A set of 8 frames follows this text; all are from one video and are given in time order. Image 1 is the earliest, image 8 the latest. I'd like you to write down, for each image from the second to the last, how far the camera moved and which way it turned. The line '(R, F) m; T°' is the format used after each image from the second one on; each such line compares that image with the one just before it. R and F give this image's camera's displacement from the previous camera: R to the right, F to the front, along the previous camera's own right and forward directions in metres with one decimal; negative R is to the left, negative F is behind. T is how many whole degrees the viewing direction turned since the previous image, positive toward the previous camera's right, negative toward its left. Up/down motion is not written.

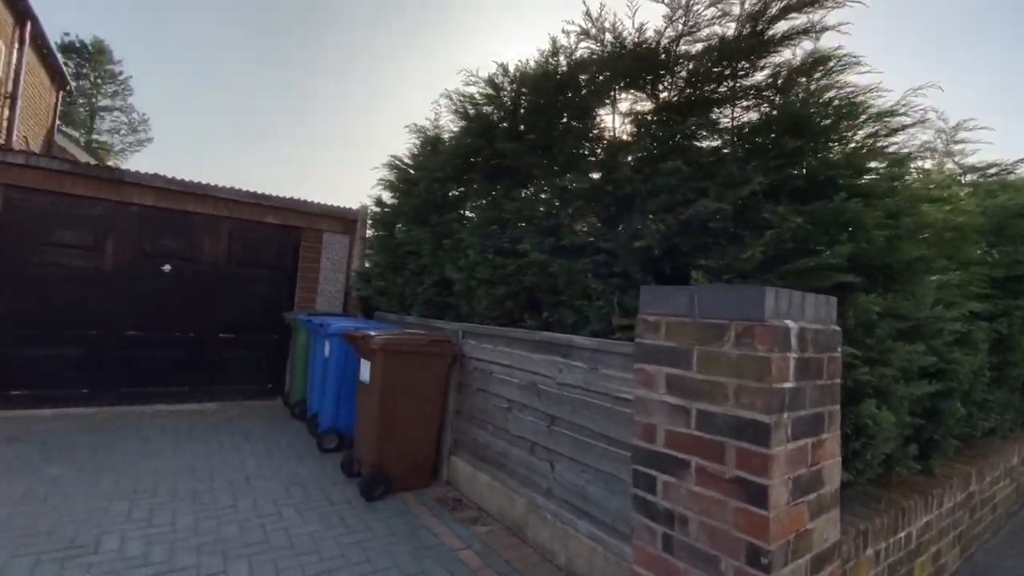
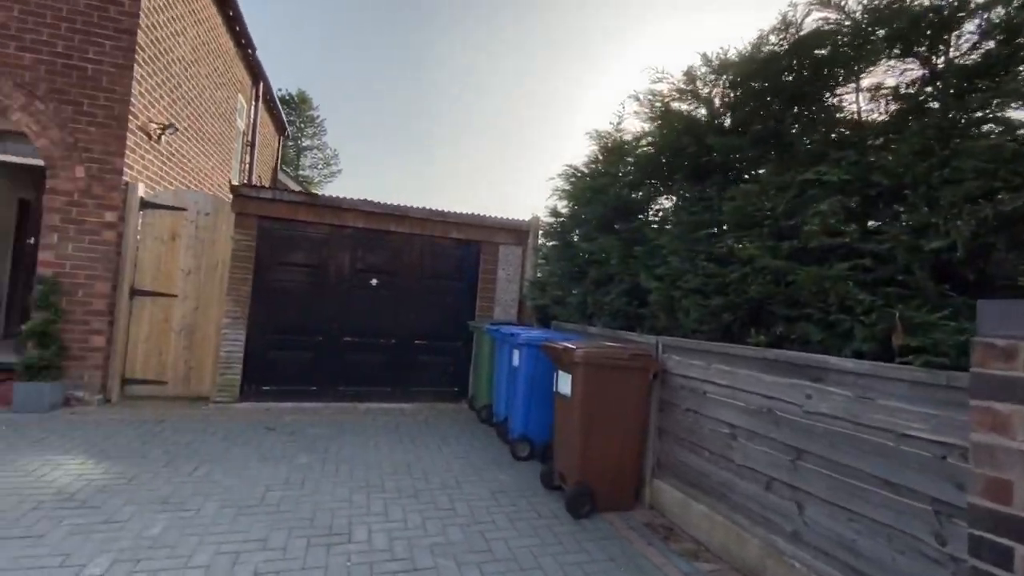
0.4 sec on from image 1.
(-0.5, +0.1) m; -16°
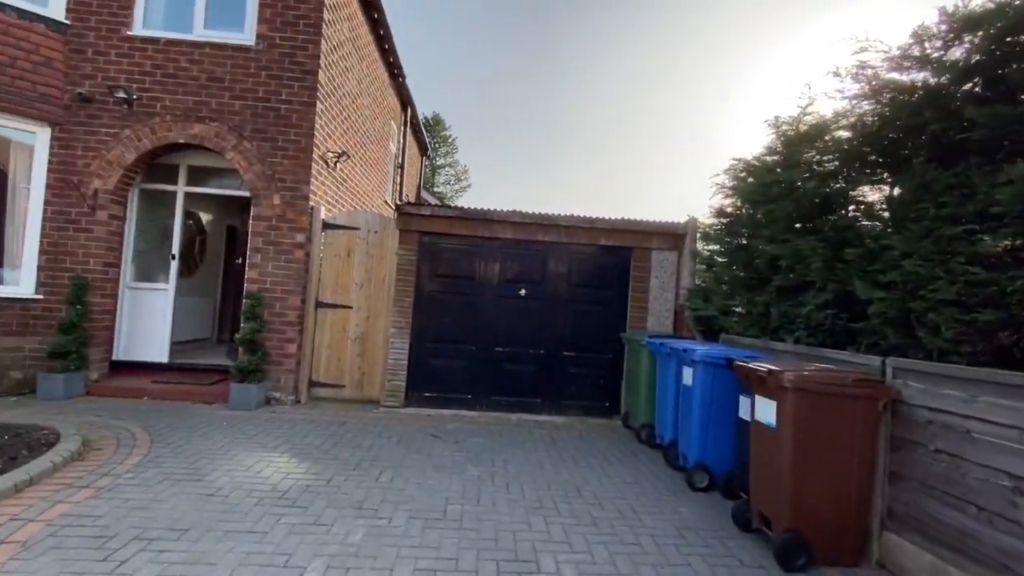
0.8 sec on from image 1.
(-0.5, +0.2) m; -14°
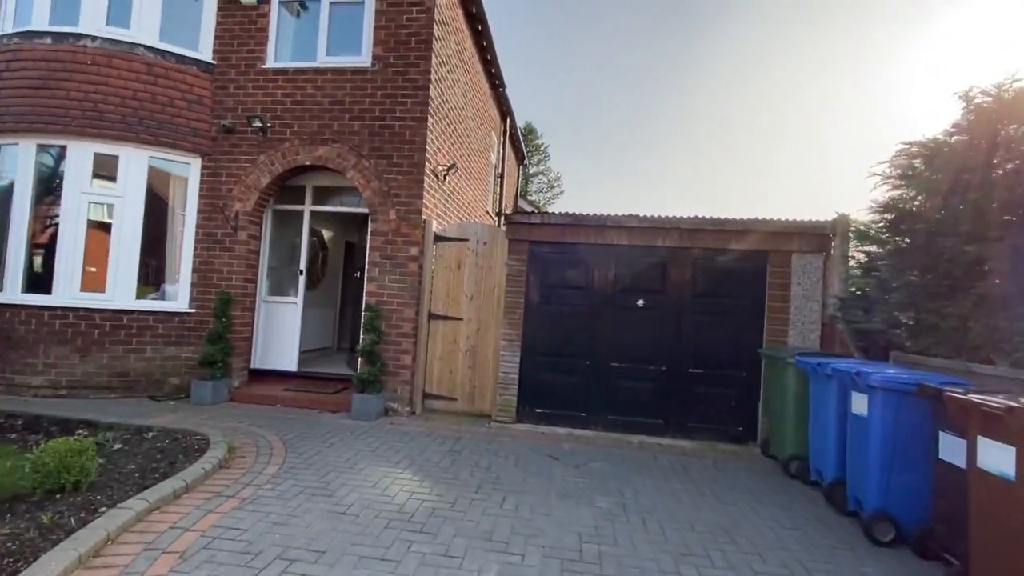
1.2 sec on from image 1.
(-0.3, +0.3) m; -11°
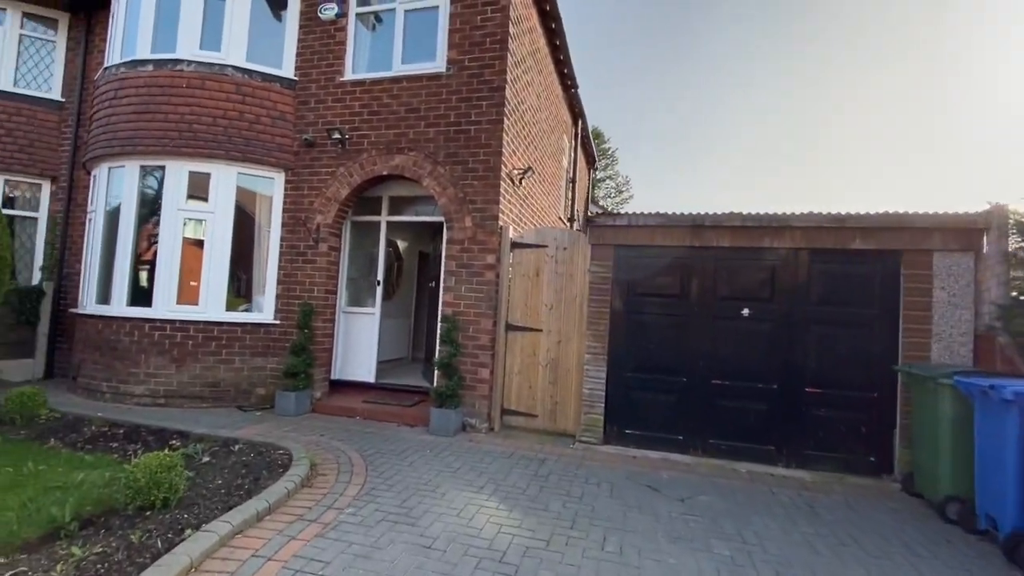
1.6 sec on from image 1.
(-0.2, +0.4) m; -8°
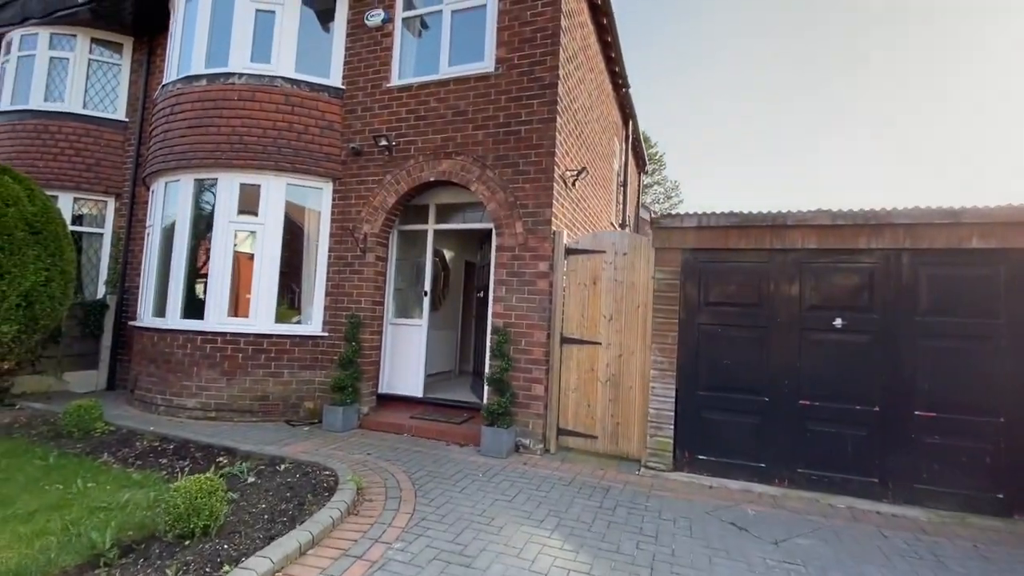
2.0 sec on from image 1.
(-0.1, +0.4) m; -5°
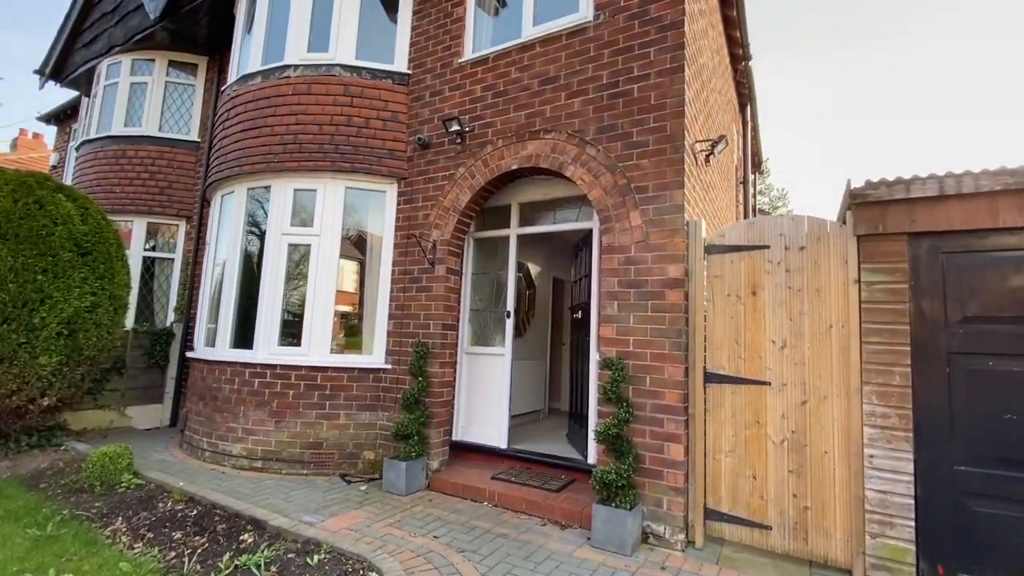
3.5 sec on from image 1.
(-0.3, +1.5) m; -9°
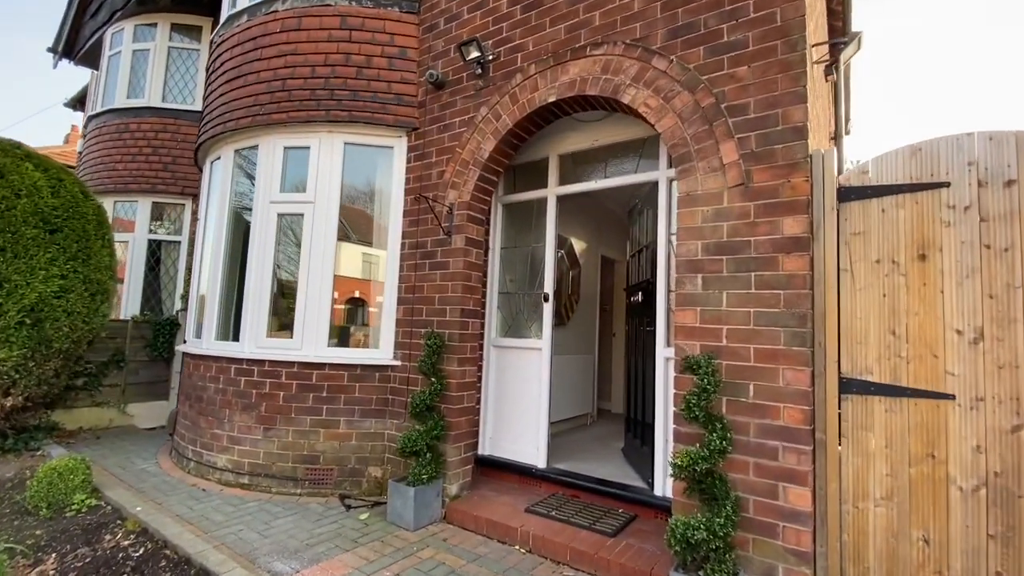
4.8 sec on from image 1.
(0.0, +1.2) m; -5°
